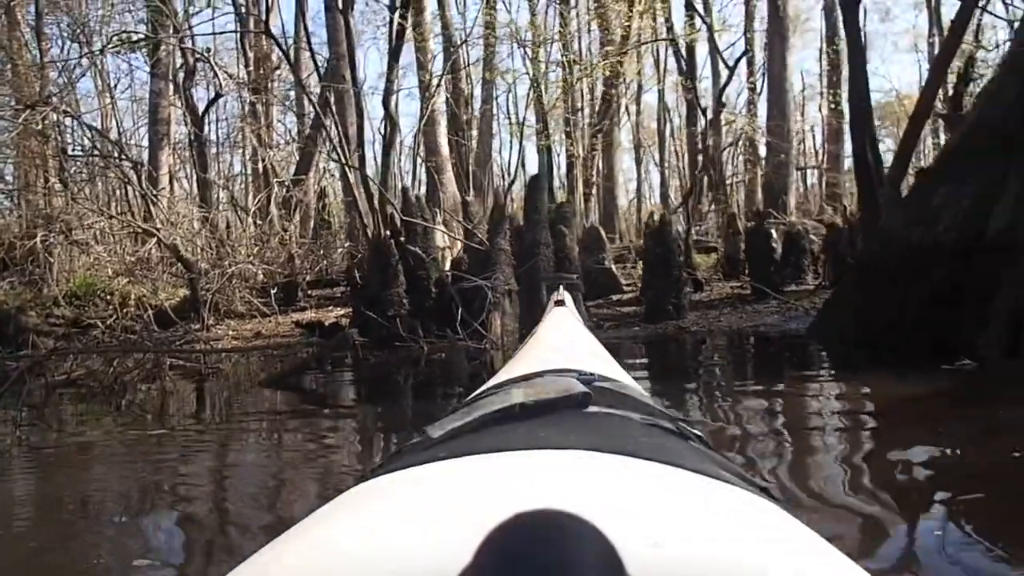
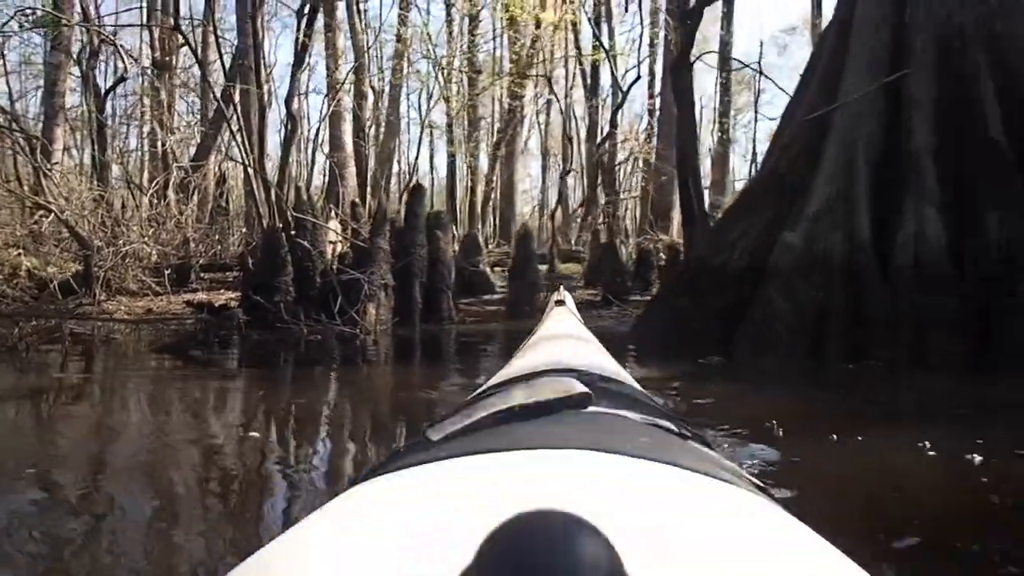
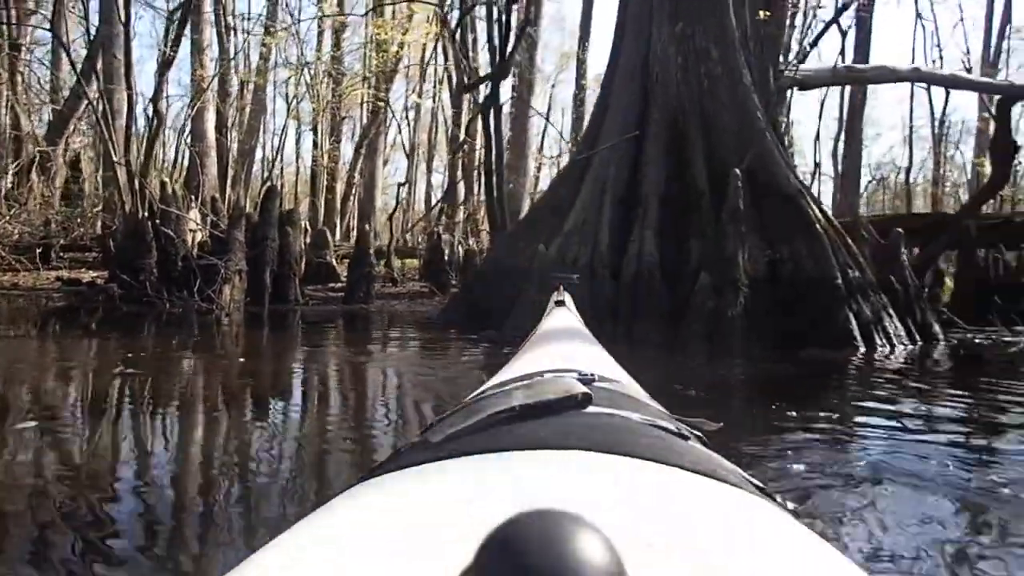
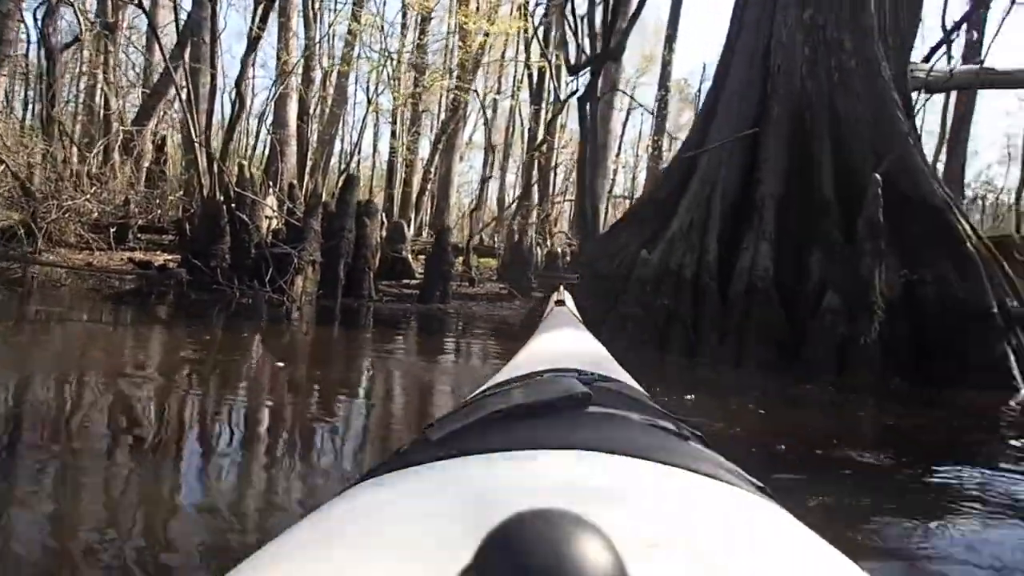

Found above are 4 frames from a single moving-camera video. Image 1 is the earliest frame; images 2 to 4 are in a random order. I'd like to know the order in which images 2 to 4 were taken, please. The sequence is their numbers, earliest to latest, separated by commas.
2, 4, 3
